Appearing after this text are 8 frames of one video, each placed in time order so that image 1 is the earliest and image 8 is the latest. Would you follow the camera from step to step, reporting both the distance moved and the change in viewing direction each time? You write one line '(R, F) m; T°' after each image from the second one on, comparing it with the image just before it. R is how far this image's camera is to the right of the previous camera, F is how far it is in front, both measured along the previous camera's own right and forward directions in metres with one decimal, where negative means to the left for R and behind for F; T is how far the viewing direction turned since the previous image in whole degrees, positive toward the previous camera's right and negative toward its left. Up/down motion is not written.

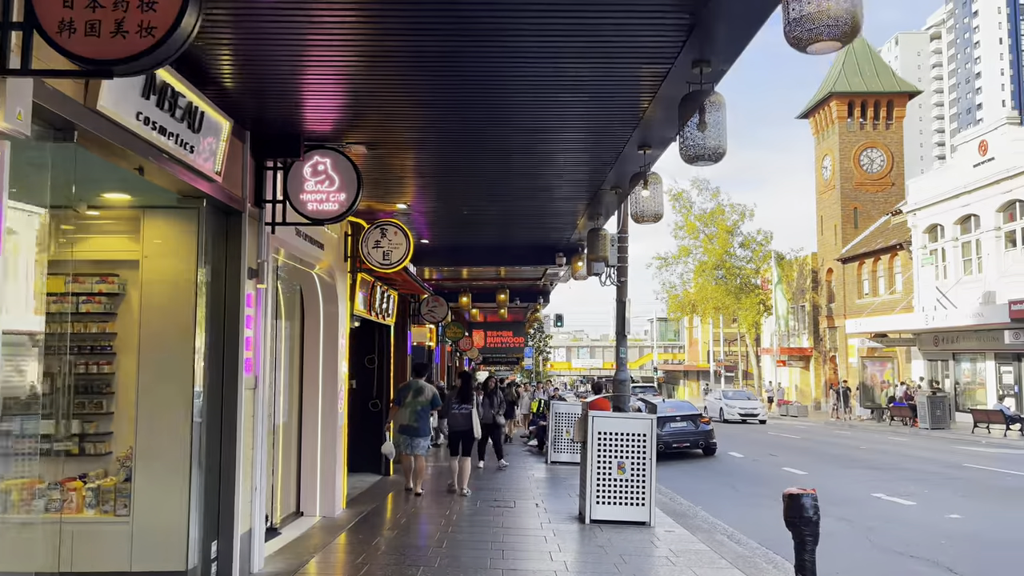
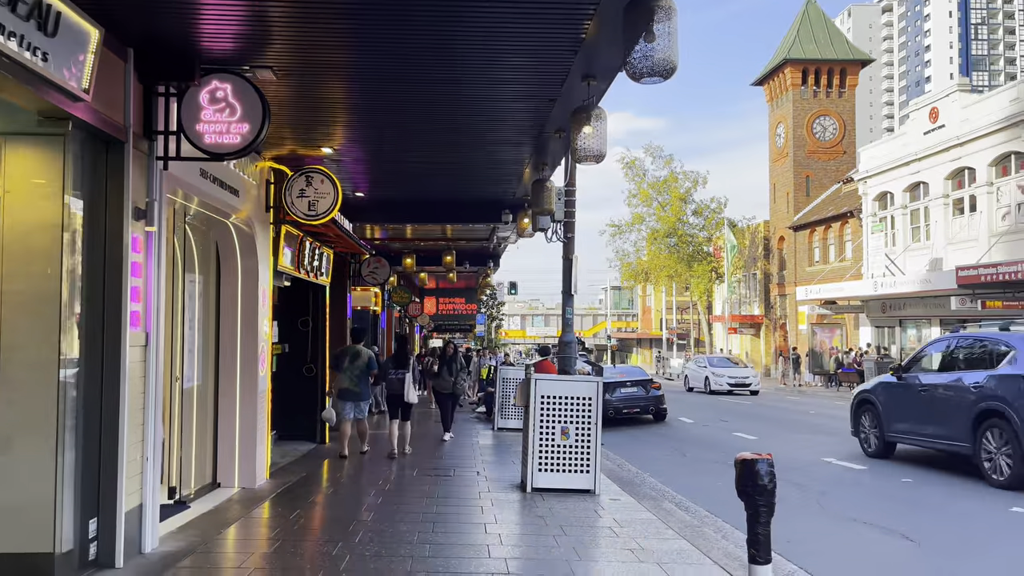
(+0.2, +0.7) m; +3°
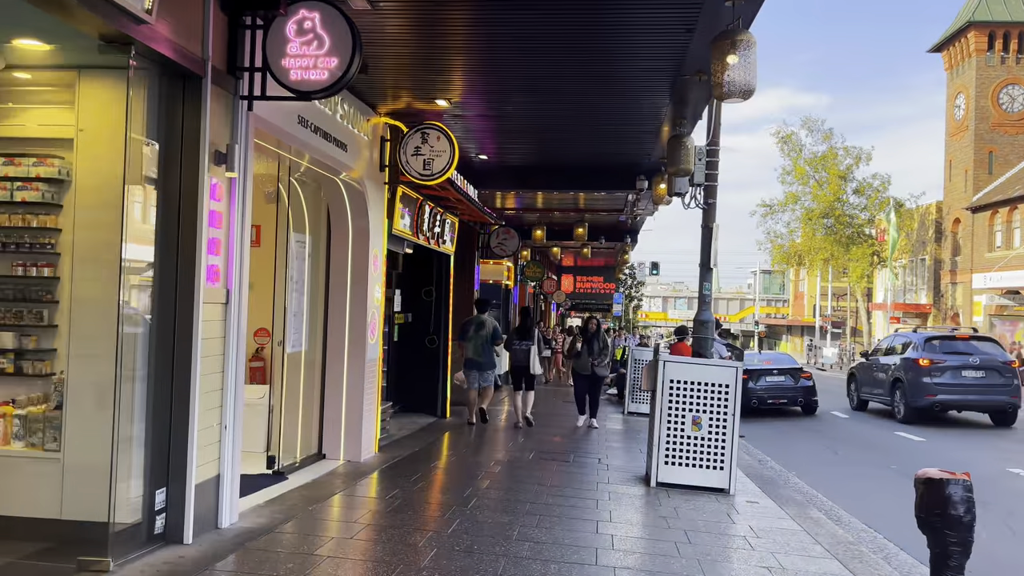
(+0.1, +0.9) m; -10°
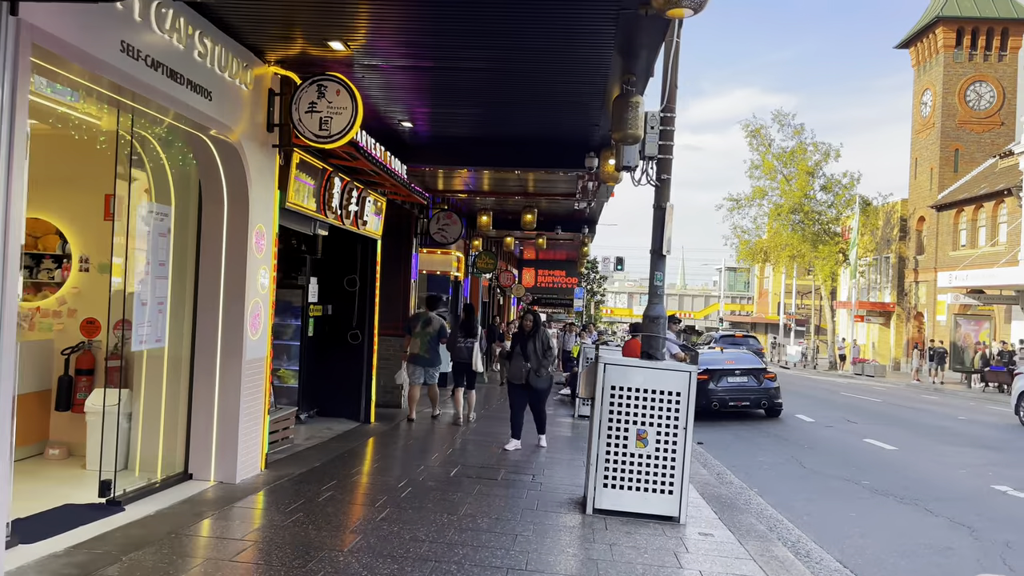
(+0.5, +1.4) m; +2°
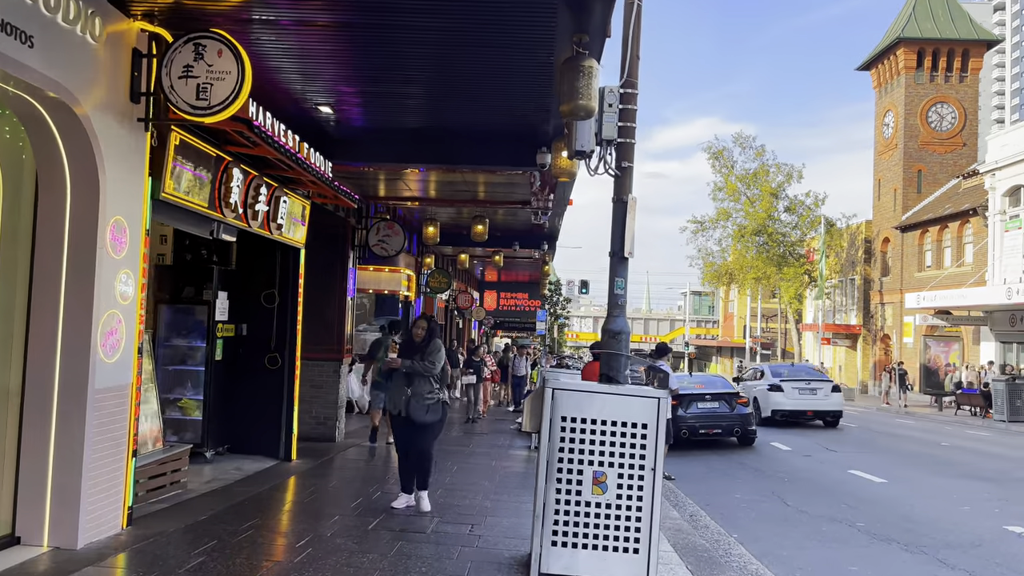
(+0.3, +1.3) m; +2°
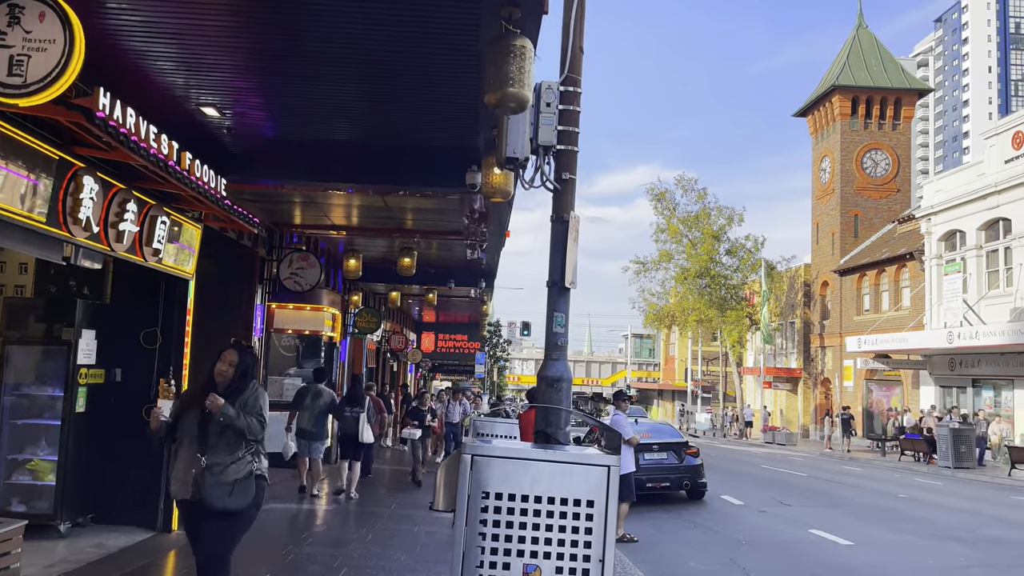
(+0.2, +1.2) m; +4°
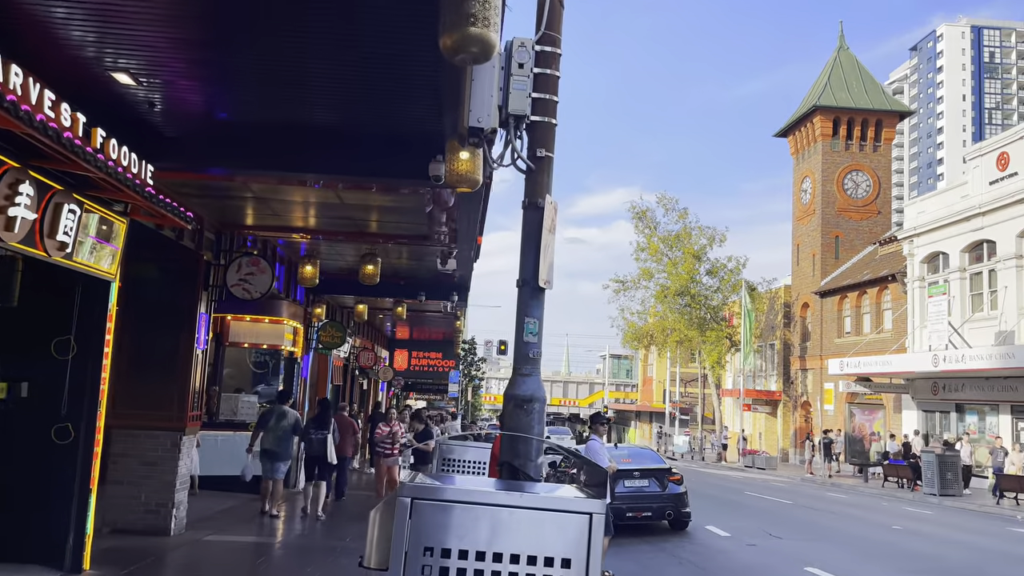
(+0.1, +0.9) m; +2°
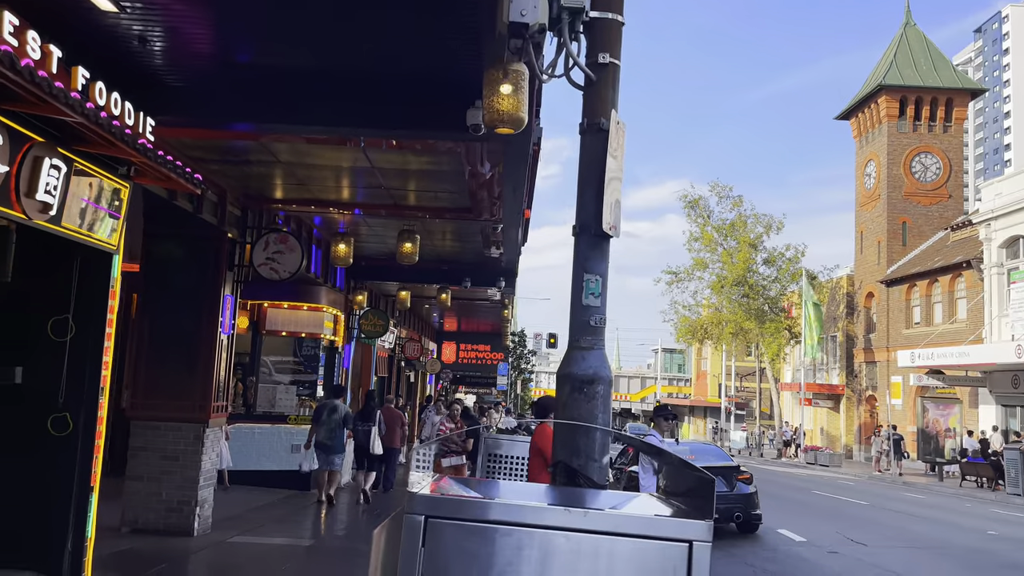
(0.0, +1.0) m; -4°
